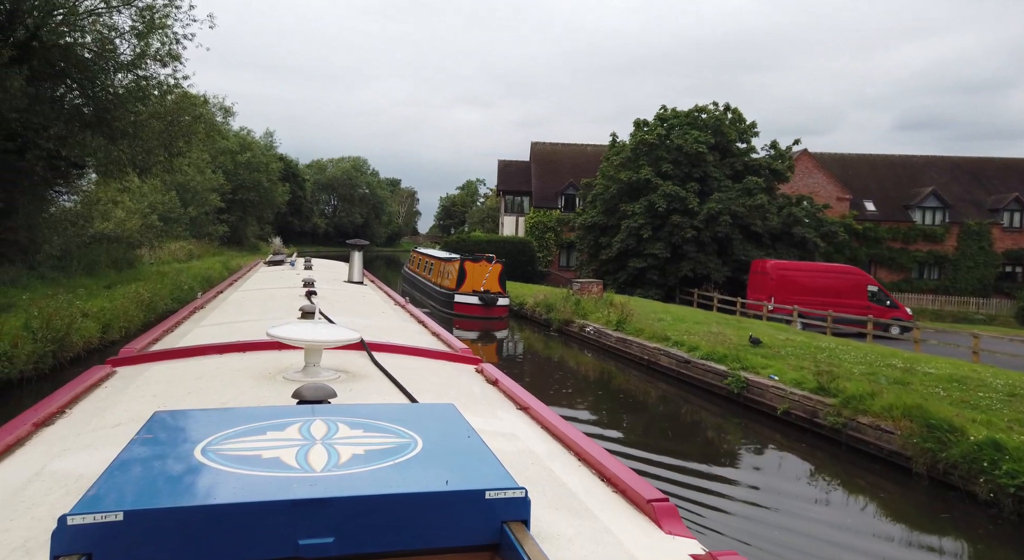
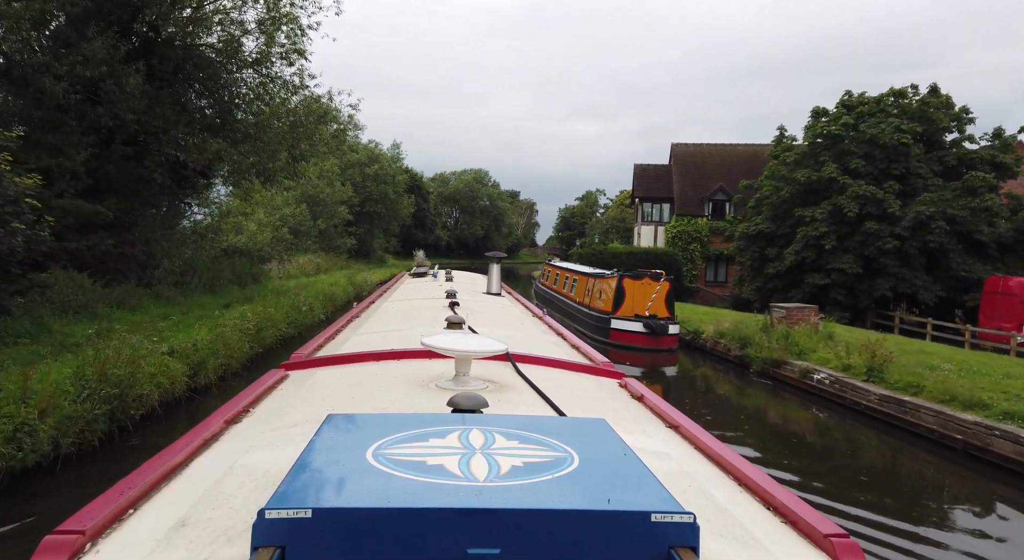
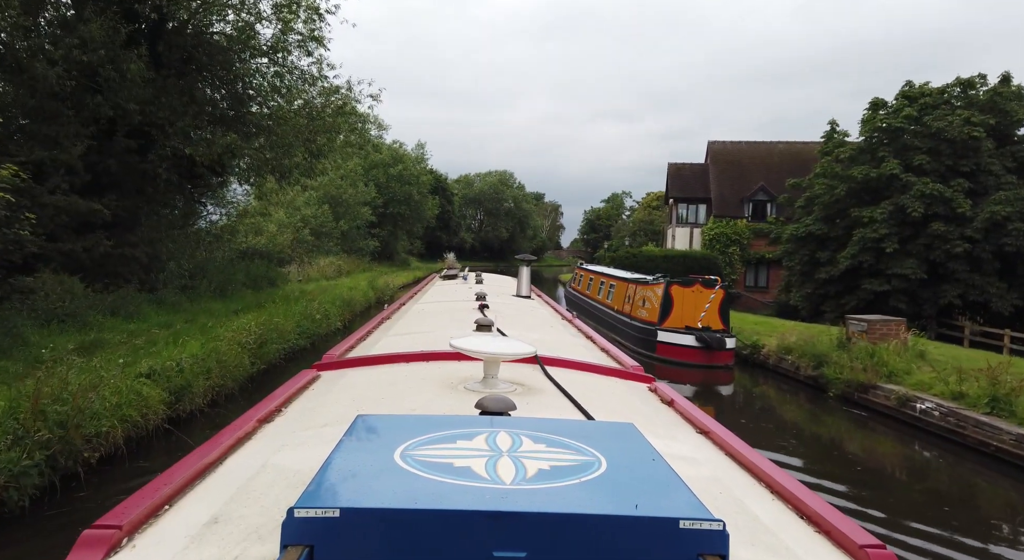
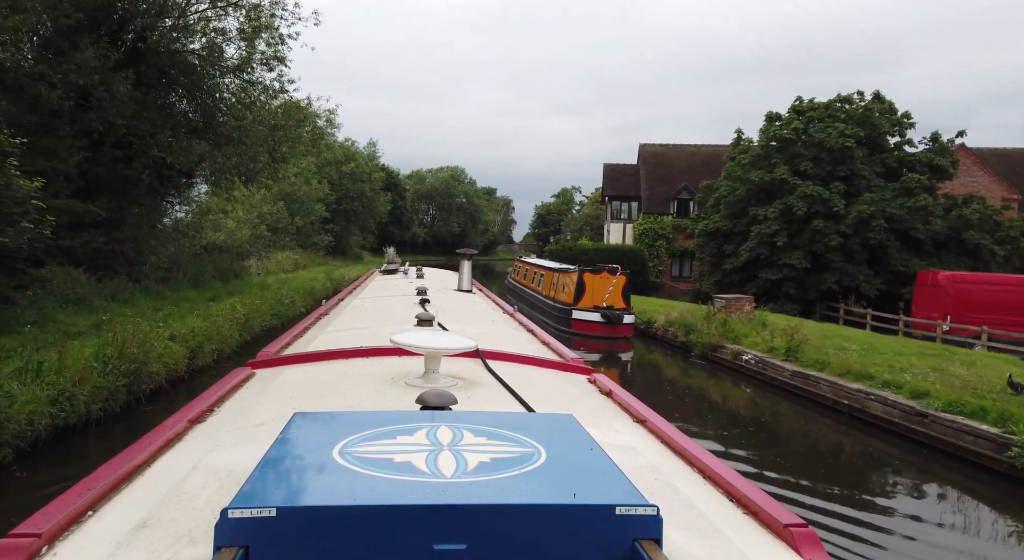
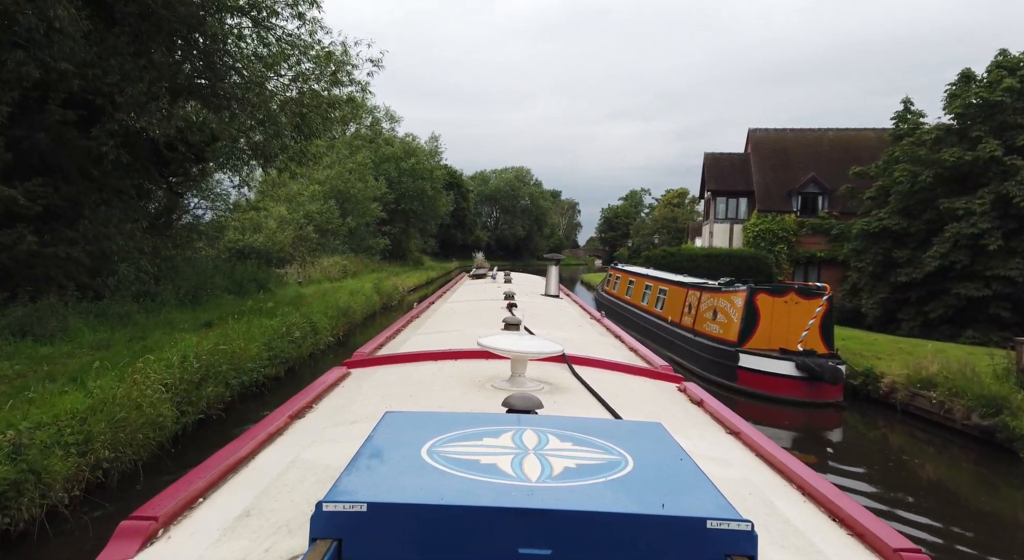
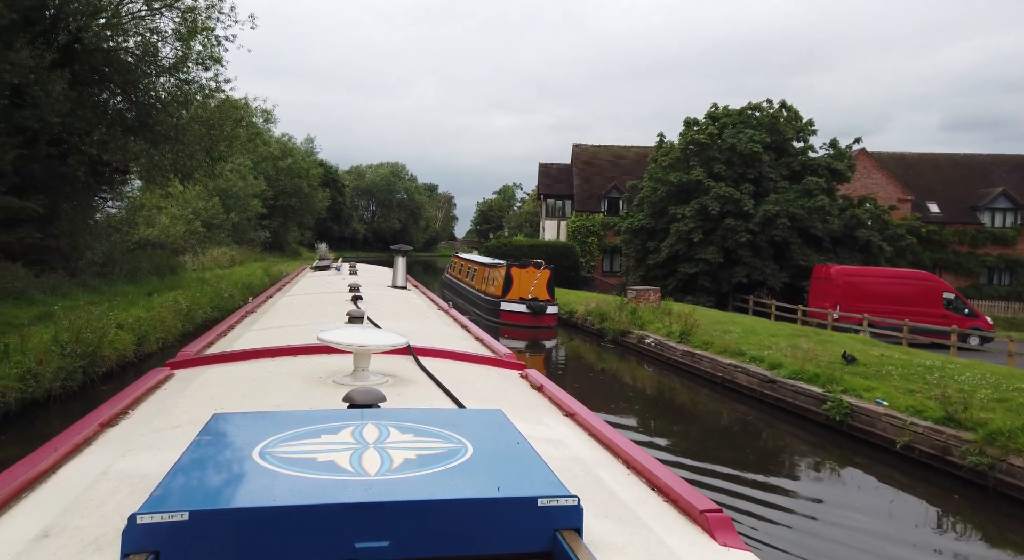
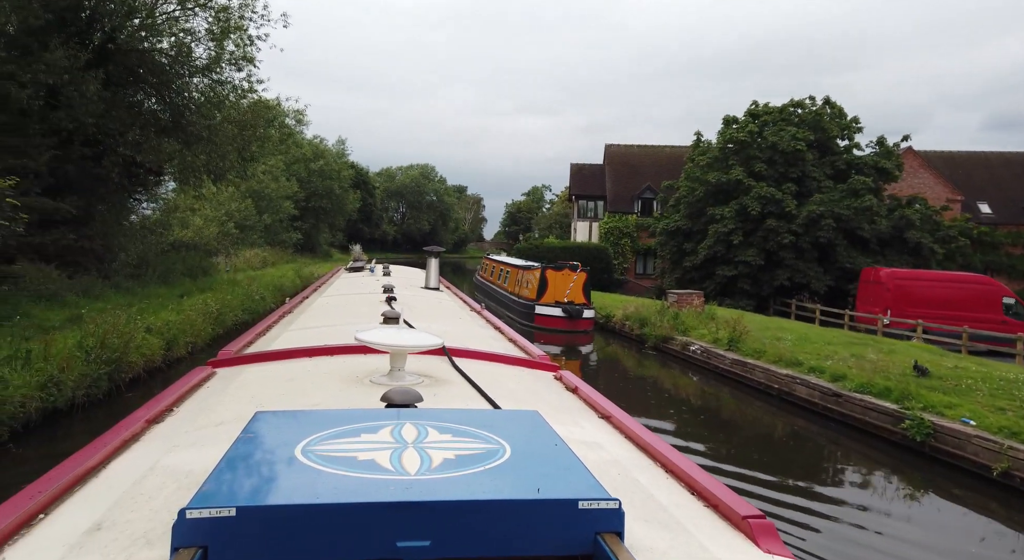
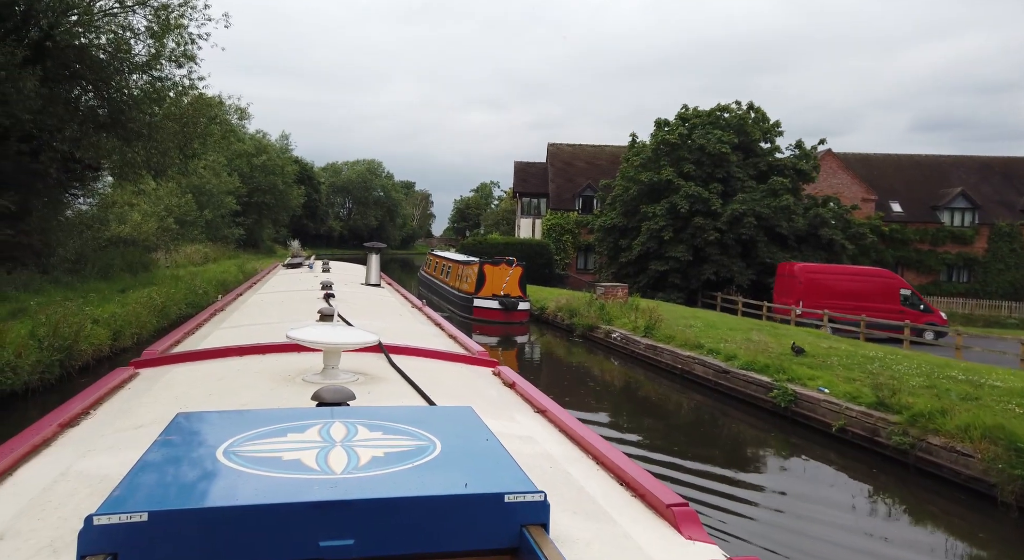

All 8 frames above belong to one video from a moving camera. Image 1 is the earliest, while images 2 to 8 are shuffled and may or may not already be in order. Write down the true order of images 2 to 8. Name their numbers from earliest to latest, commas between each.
8, 6, 7, 4, 2, 3, 5
